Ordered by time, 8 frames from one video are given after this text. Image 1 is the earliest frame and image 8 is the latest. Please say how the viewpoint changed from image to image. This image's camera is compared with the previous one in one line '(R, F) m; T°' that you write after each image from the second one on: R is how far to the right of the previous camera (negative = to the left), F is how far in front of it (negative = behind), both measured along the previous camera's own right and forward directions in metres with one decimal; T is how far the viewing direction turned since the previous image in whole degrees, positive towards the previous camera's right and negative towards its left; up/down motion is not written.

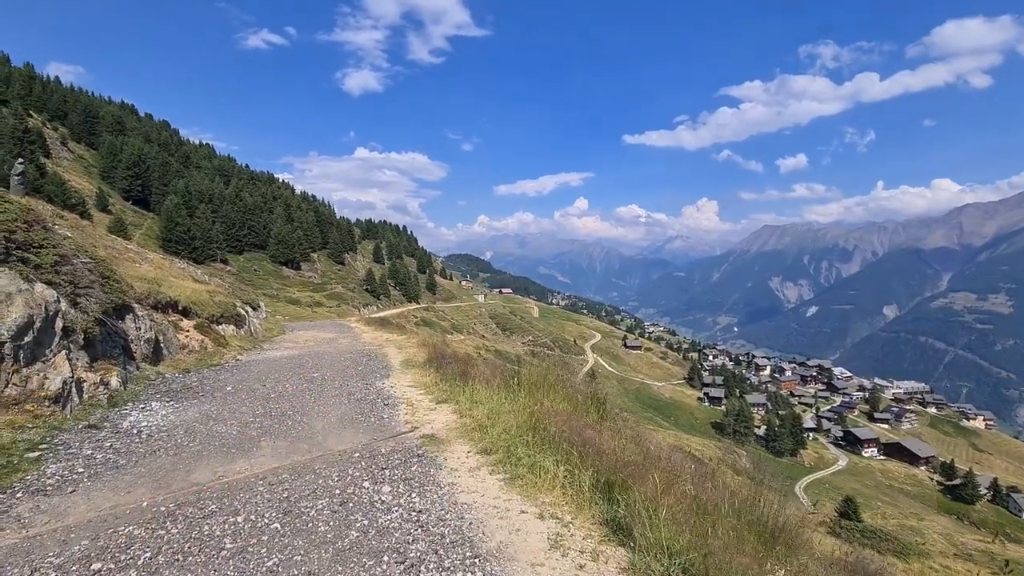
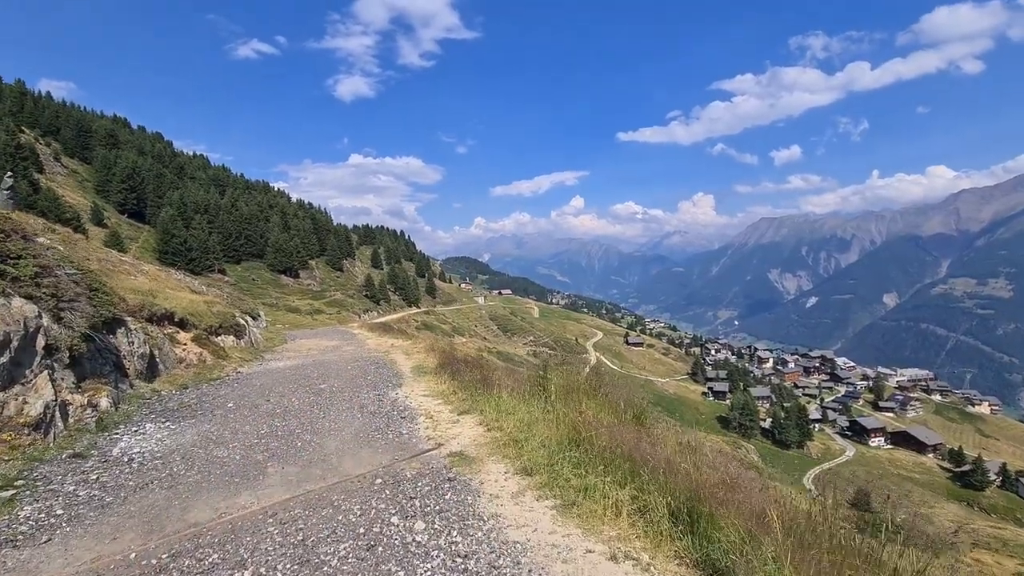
(-0.5, +1.0) m; 0°
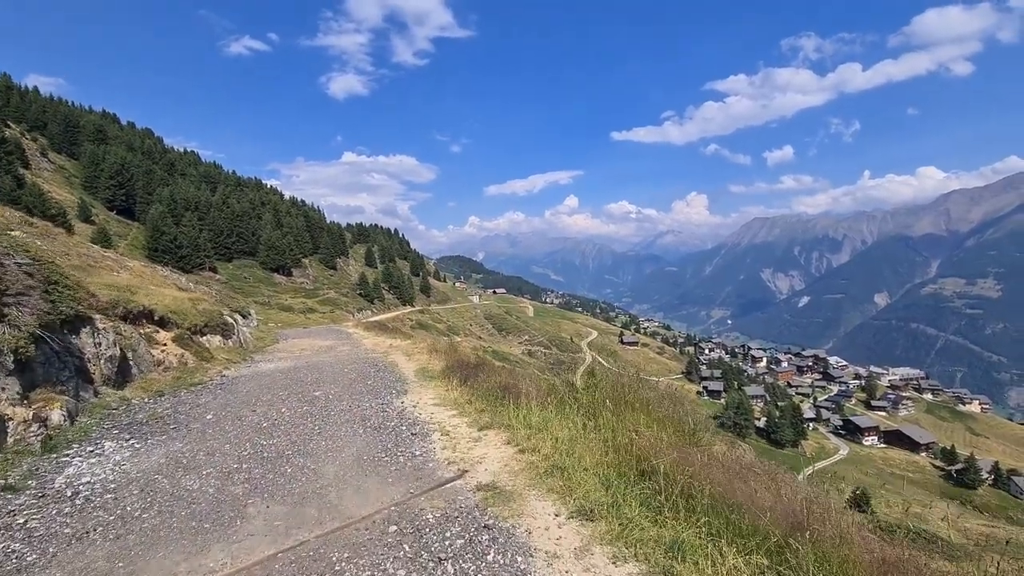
(-0.6, +1.6) m; +1°
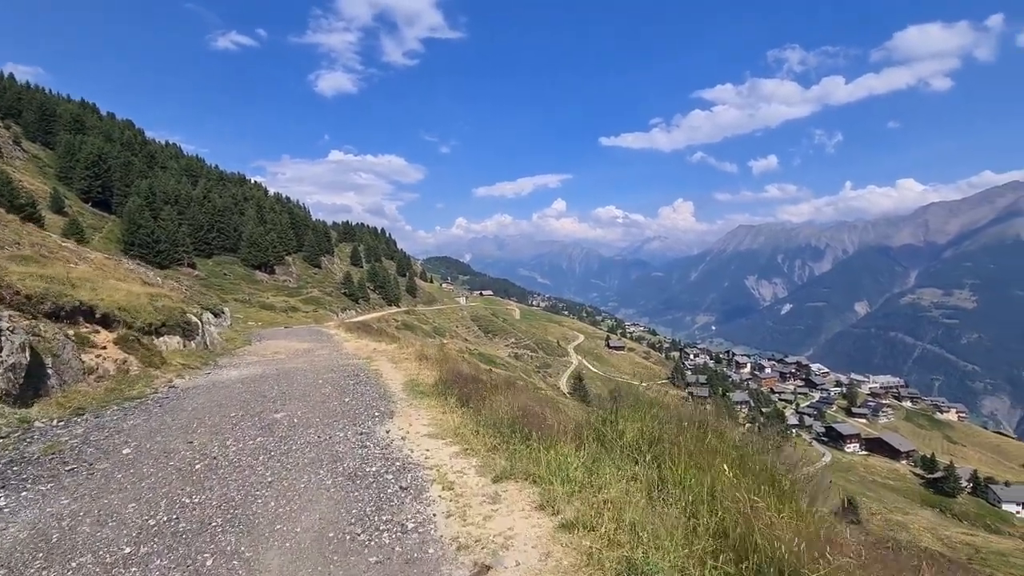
(-0.6, +2.4) m; +2°
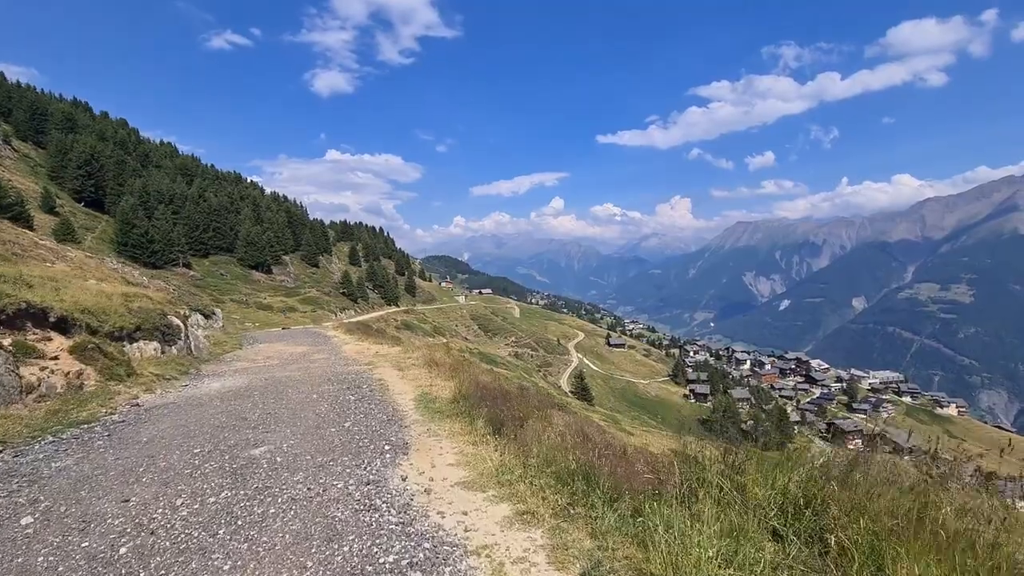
(-0.8, +2.3) m; 0°
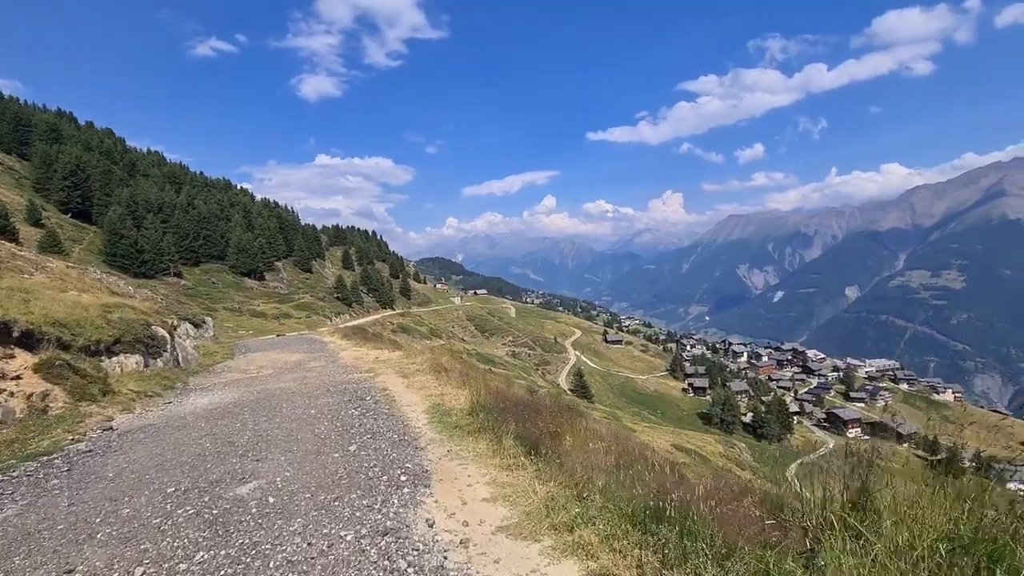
(-0.5, +1.3) m; +1°
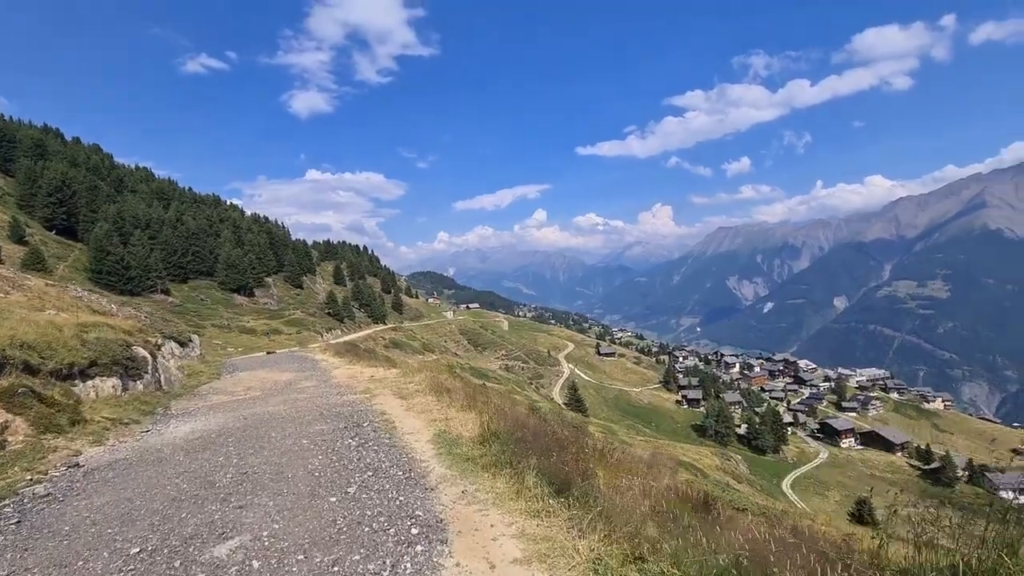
(-0.4, +0.9) m; +1°
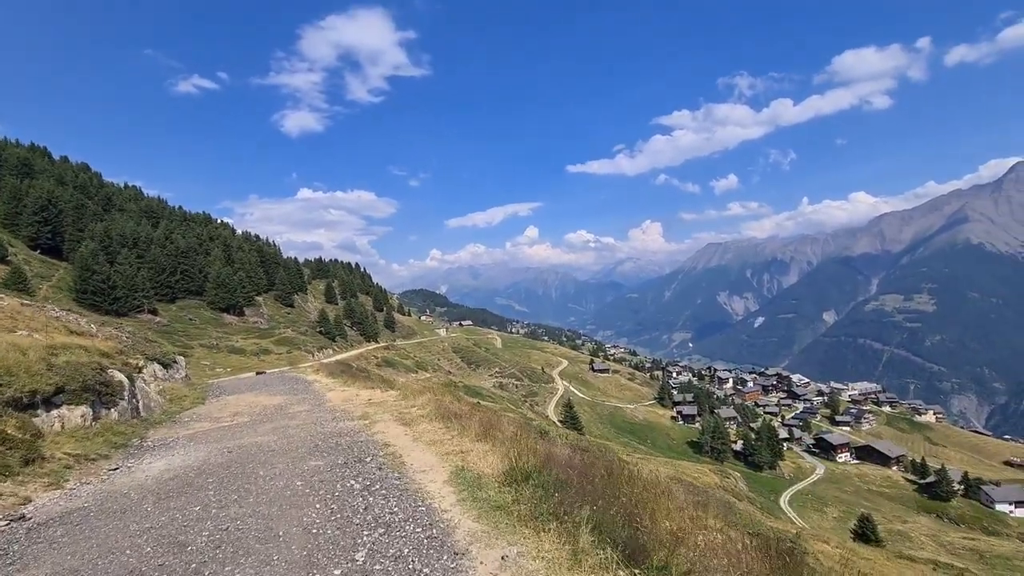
(-0.6, +1.2) m; +1°
